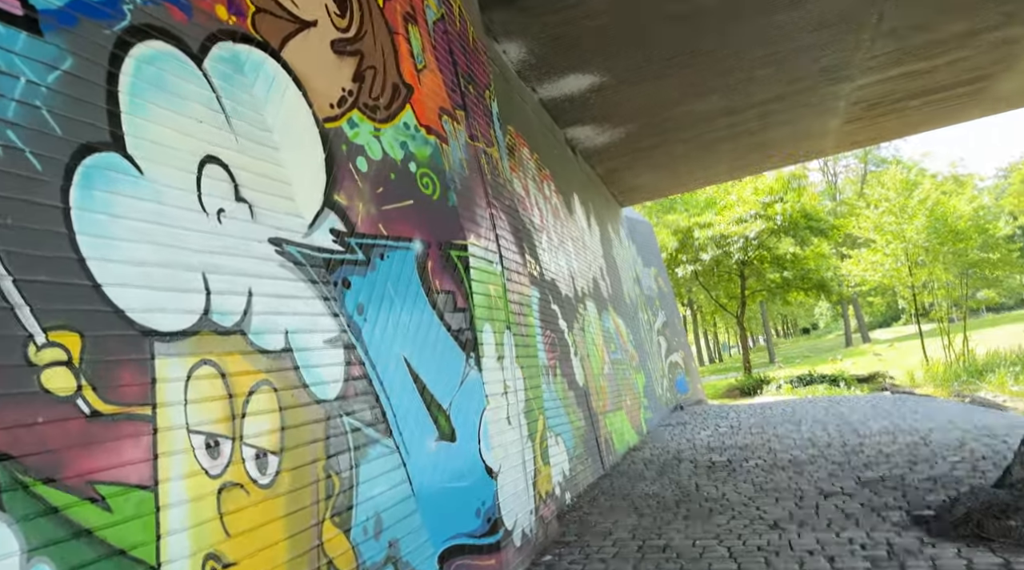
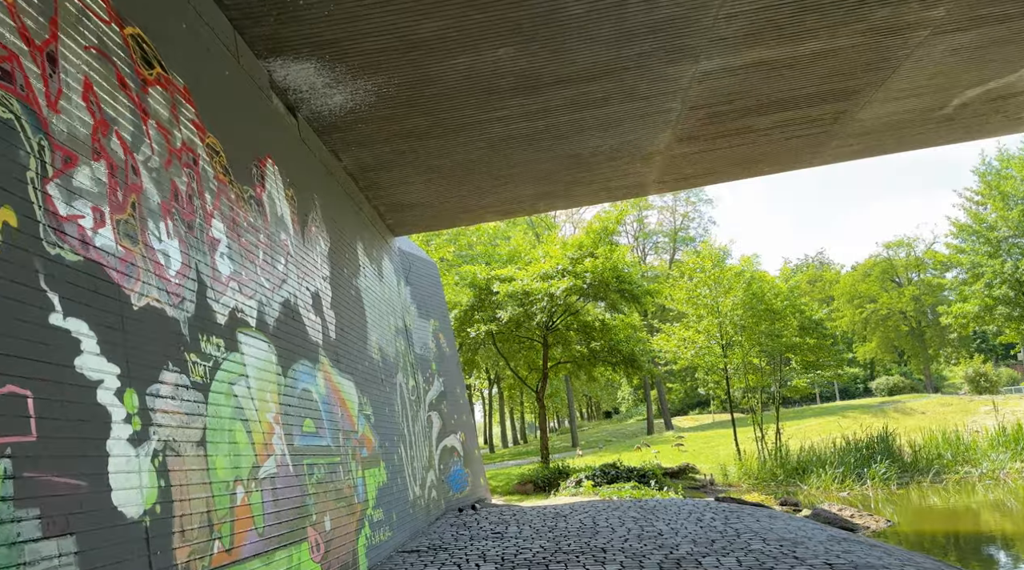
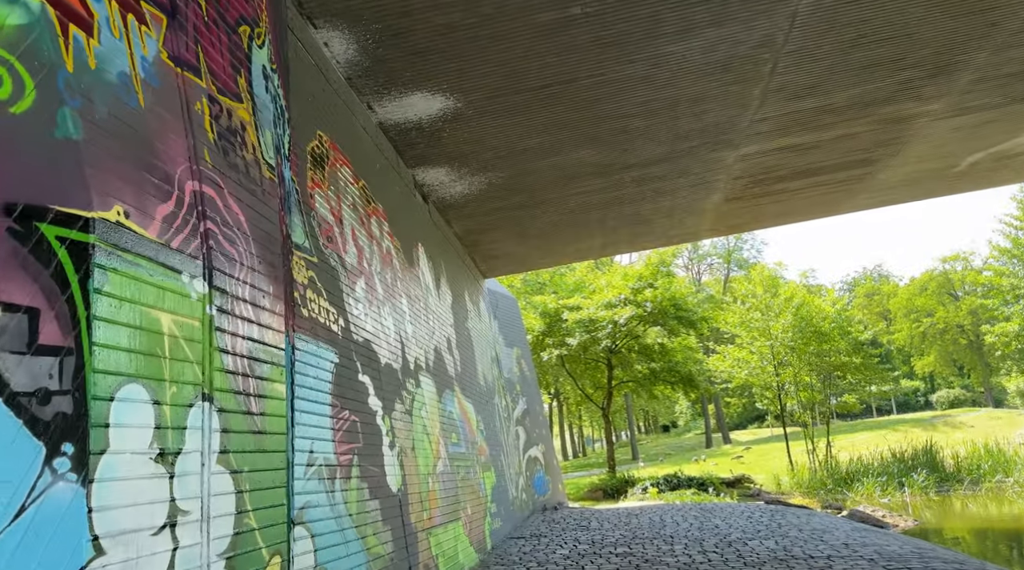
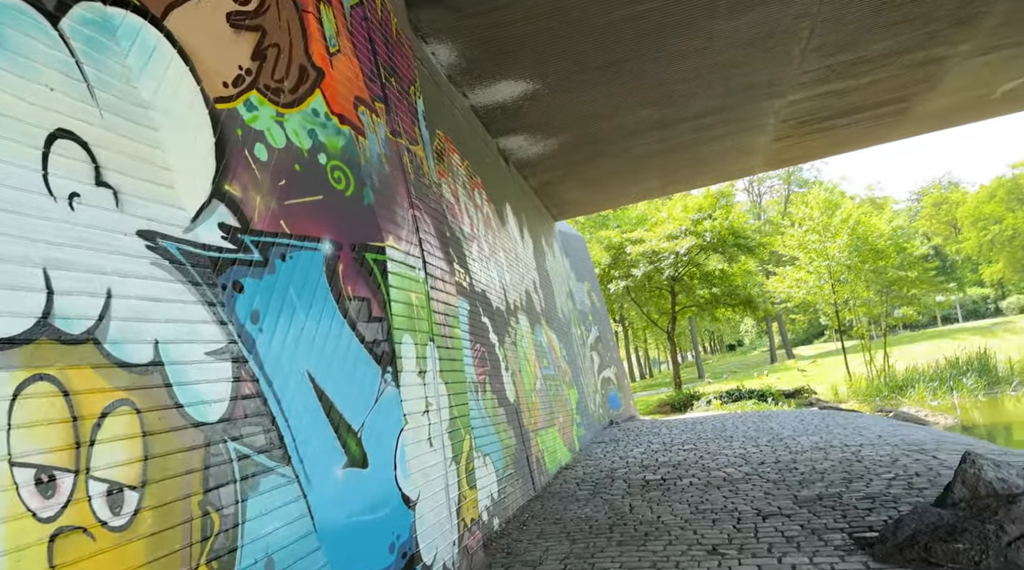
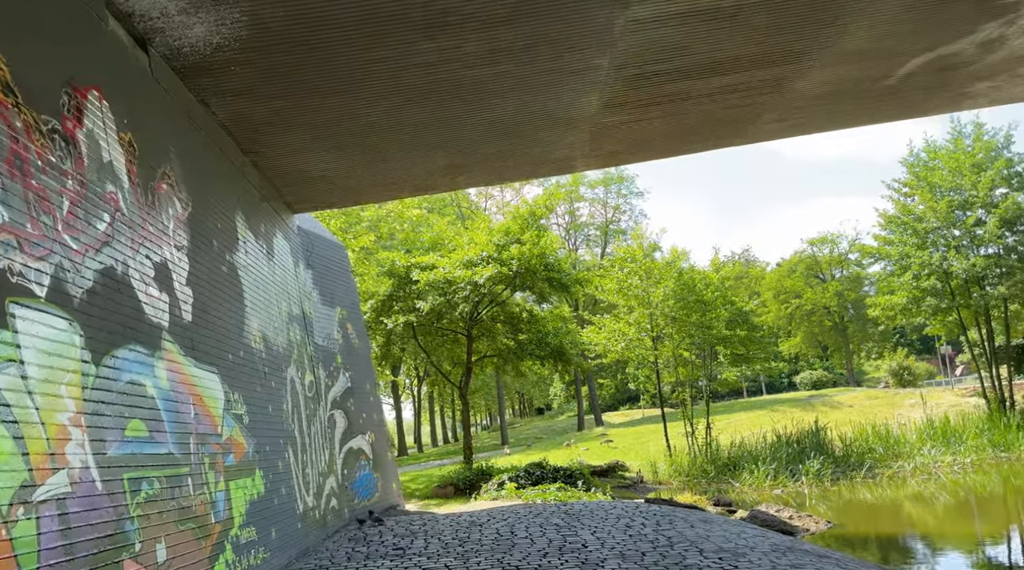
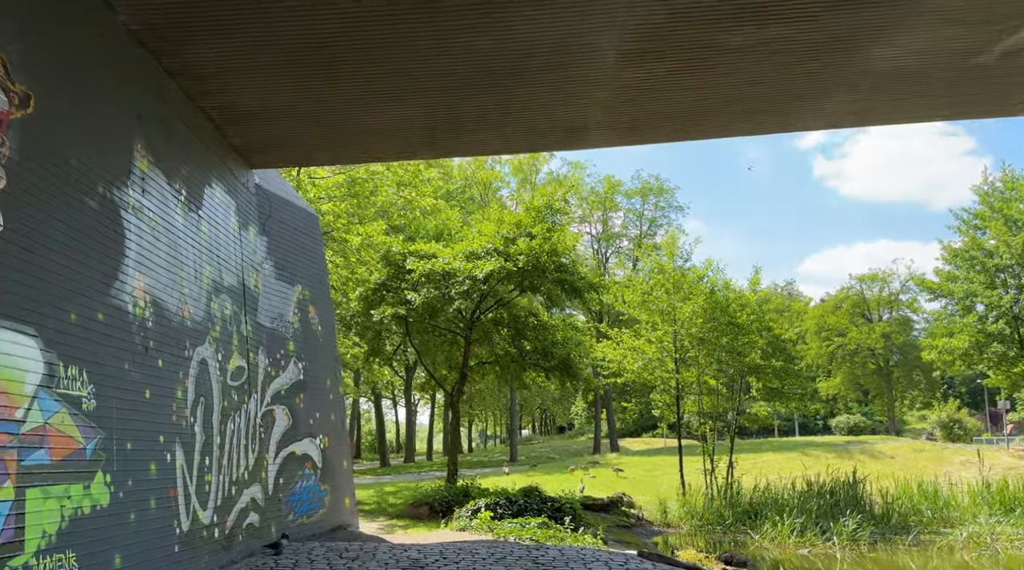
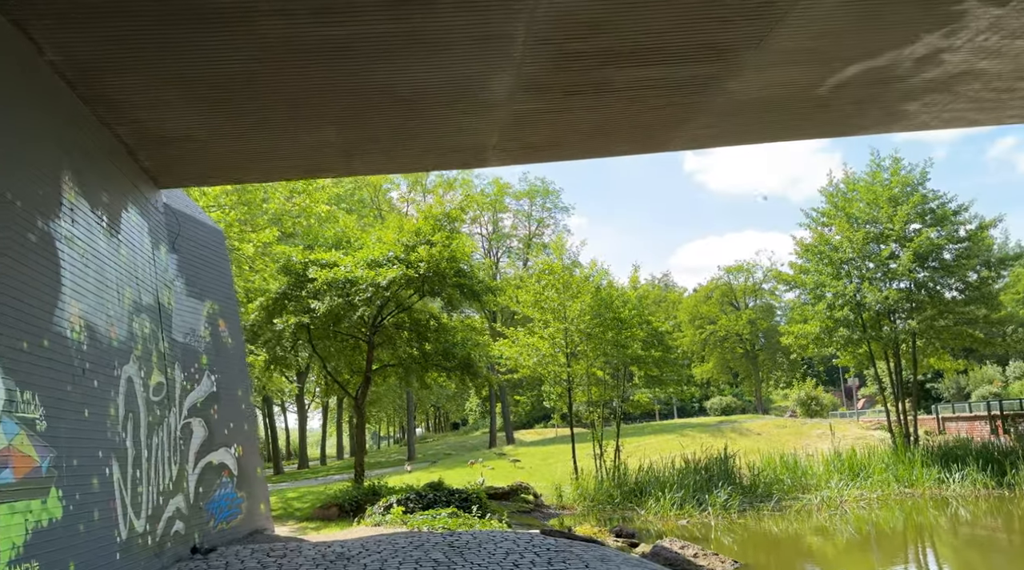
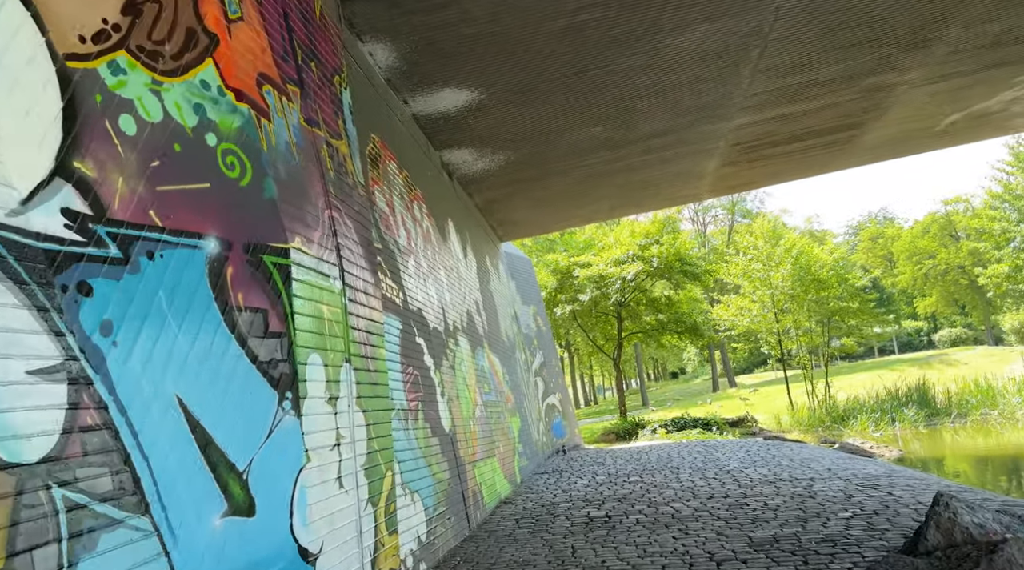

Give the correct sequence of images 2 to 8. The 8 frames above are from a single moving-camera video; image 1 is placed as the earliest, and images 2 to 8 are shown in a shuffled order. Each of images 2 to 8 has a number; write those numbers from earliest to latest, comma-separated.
4, 8, 3, 2, 5, 7, 6
